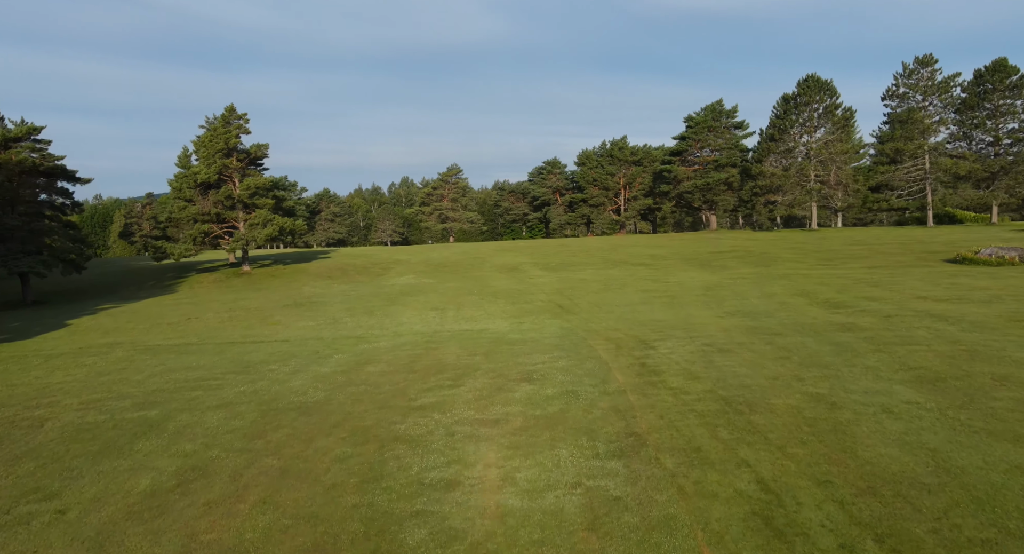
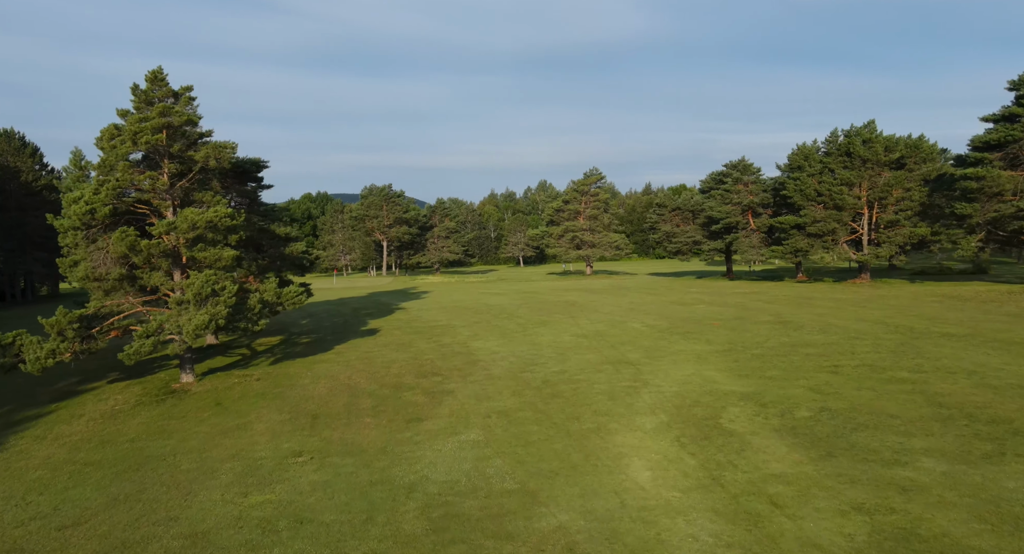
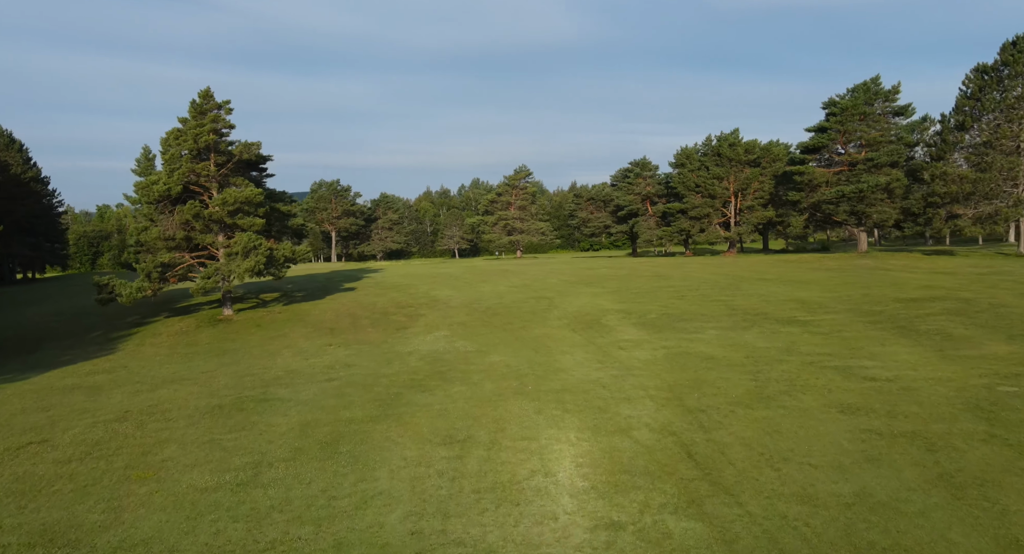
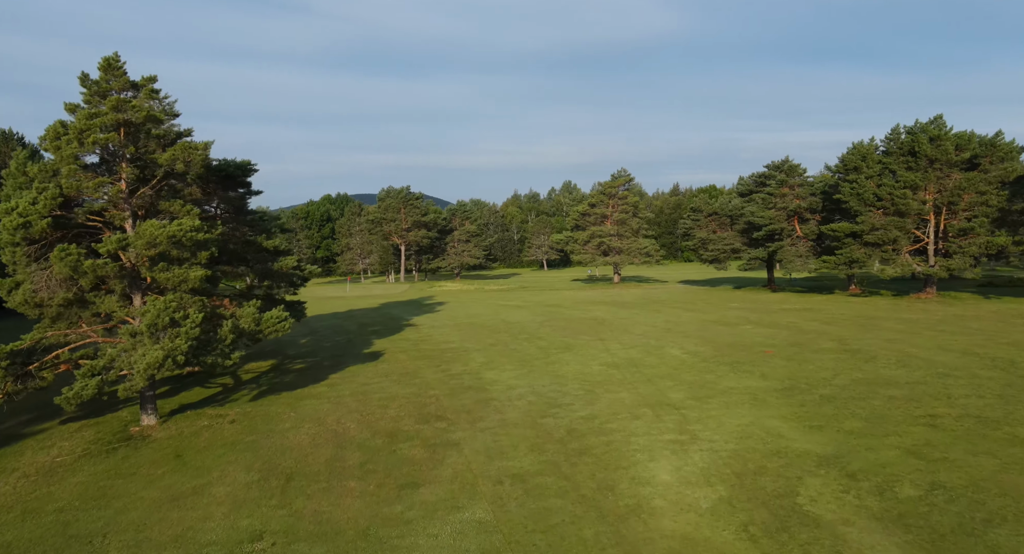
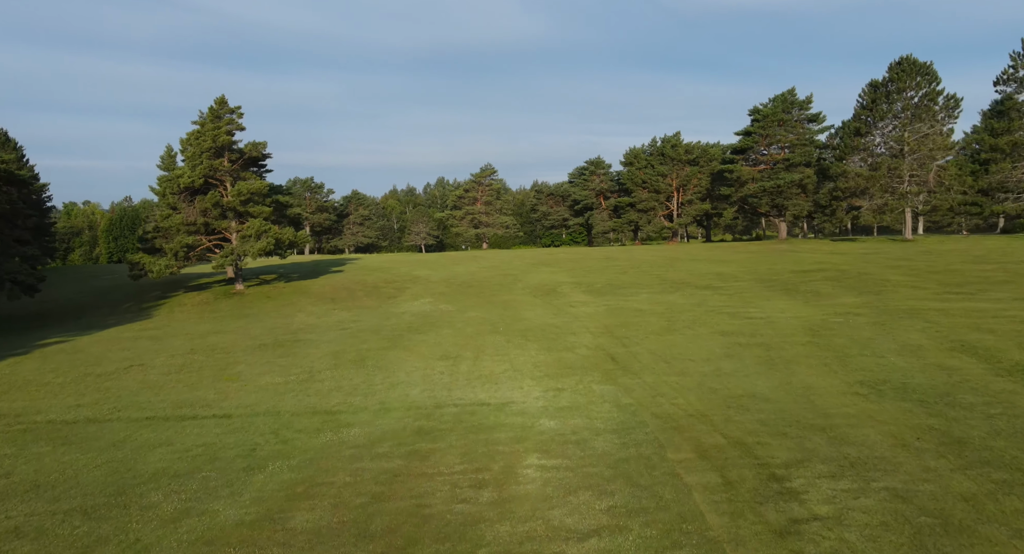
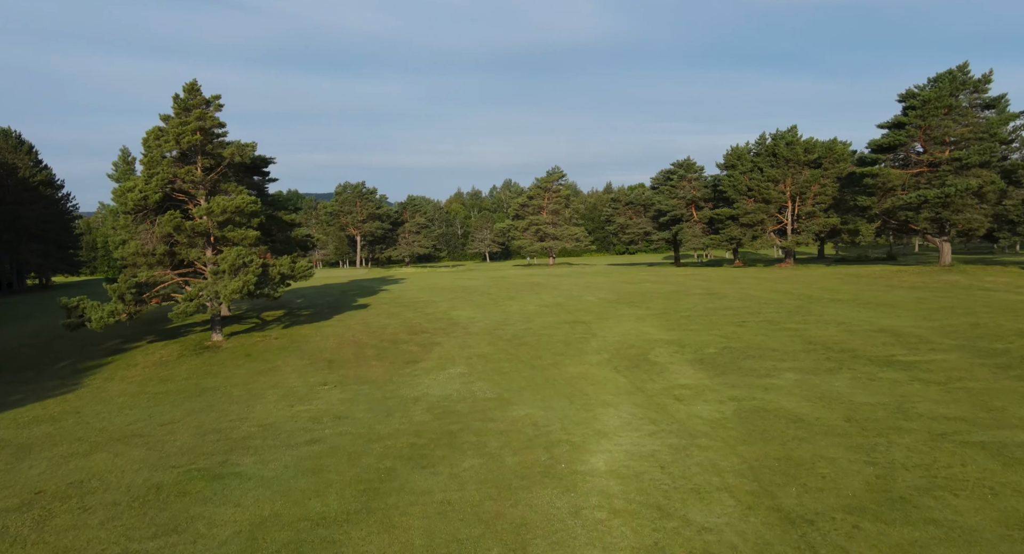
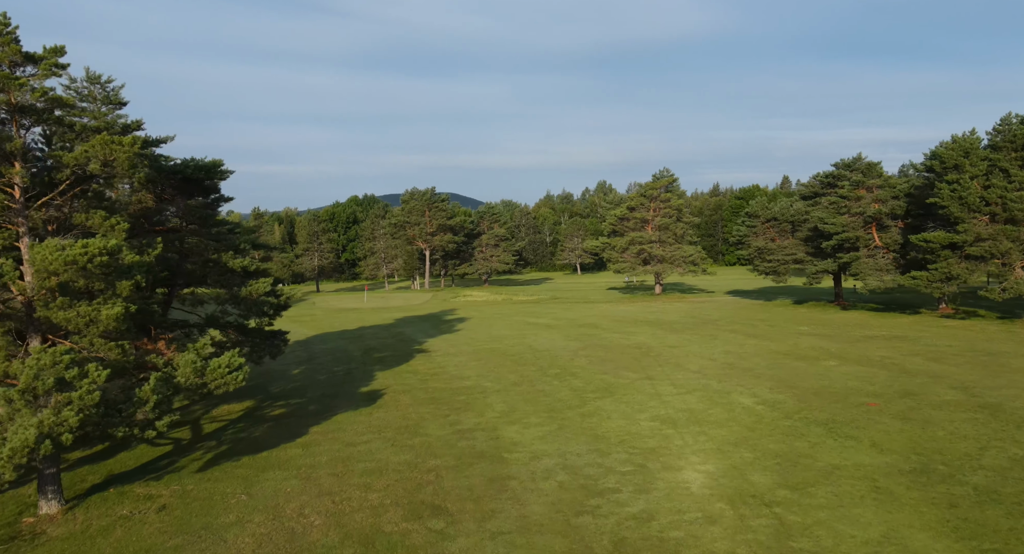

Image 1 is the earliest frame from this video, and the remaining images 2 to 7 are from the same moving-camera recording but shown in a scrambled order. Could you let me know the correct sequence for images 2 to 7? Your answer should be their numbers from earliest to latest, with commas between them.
5, 3, 6, 2, 4, 7
